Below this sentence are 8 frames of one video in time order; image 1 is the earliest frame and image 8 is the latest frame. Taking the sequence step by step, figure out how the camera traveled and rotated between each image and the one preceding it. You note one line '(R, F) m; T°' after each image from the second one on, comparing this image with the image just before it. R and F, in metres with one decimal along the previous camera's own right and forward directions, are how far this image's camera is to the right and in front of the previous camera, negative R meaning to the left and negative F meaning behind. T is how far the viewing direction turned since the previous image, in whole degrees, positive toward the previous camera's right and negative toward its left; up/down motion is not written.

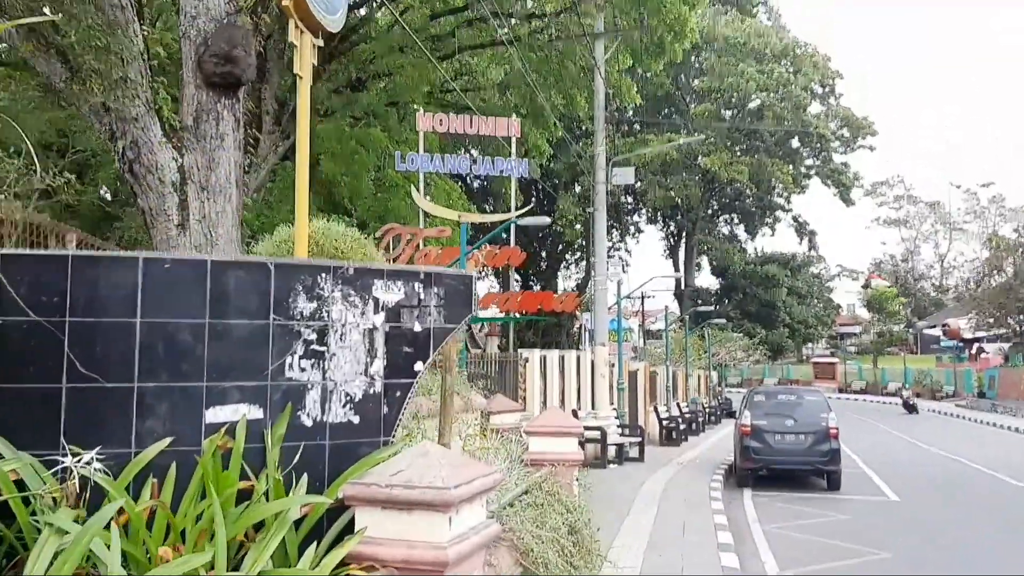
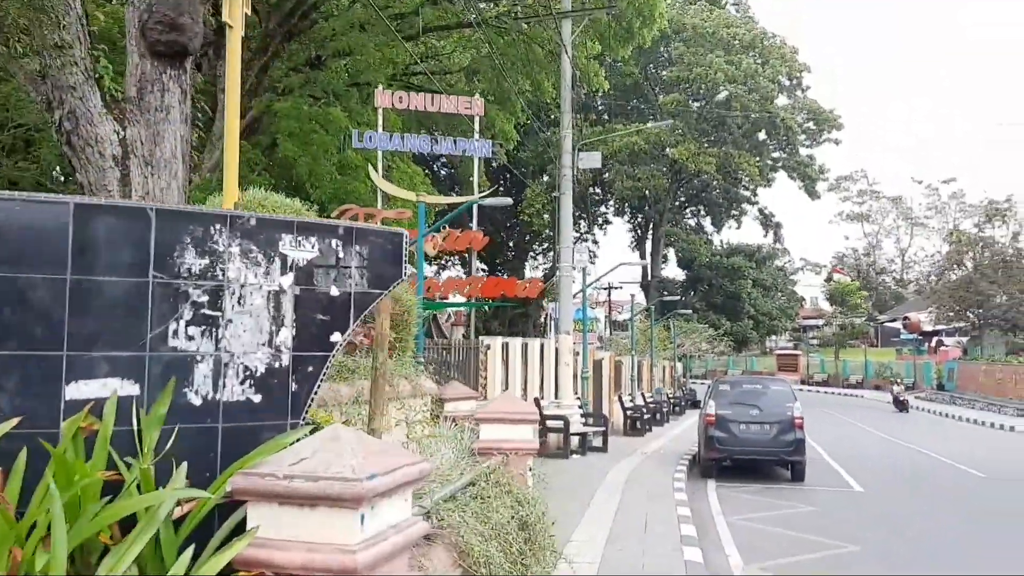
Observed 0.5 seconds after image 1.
(+0.1, +0.4) m; +2°
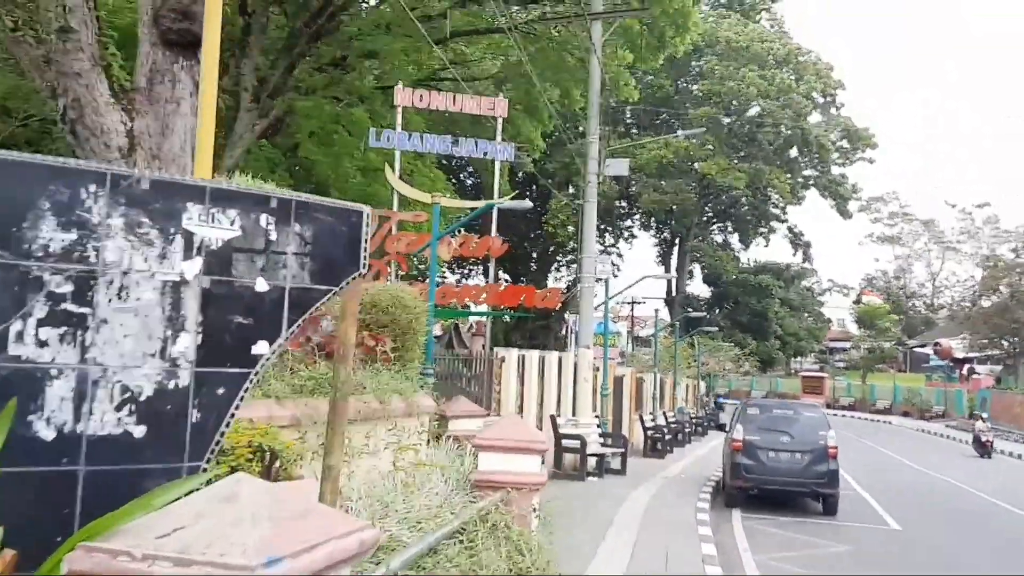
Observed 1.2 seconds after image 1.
(+0.1, +0.7) m; -2°
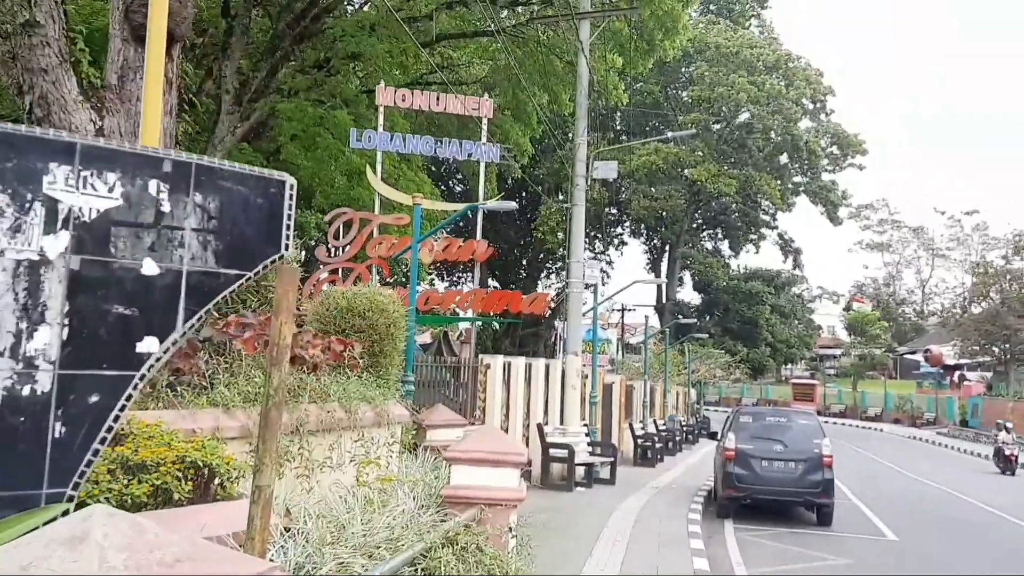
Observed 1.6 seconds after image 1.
(+0.1, +0.4) m; +1°
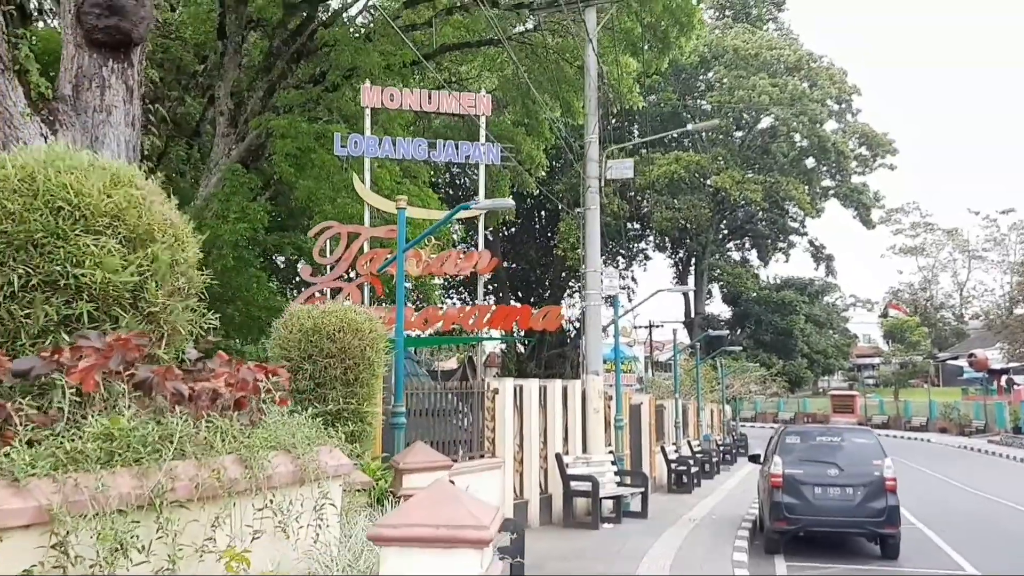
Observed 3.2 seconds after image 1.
(+0.2, +1.3) m; -2°
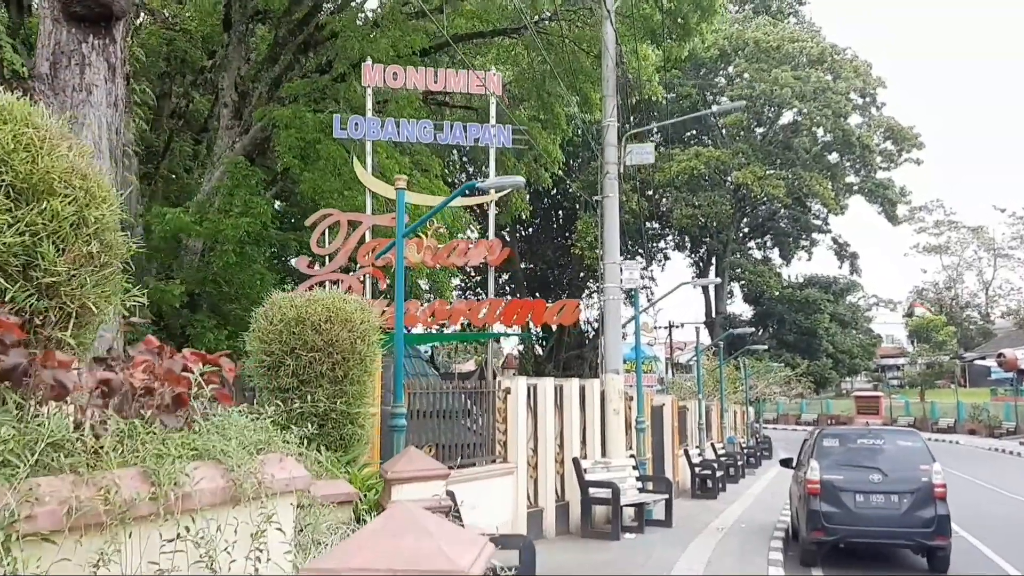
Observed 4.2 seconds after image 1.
(+0.1, +0.8) m; -1°
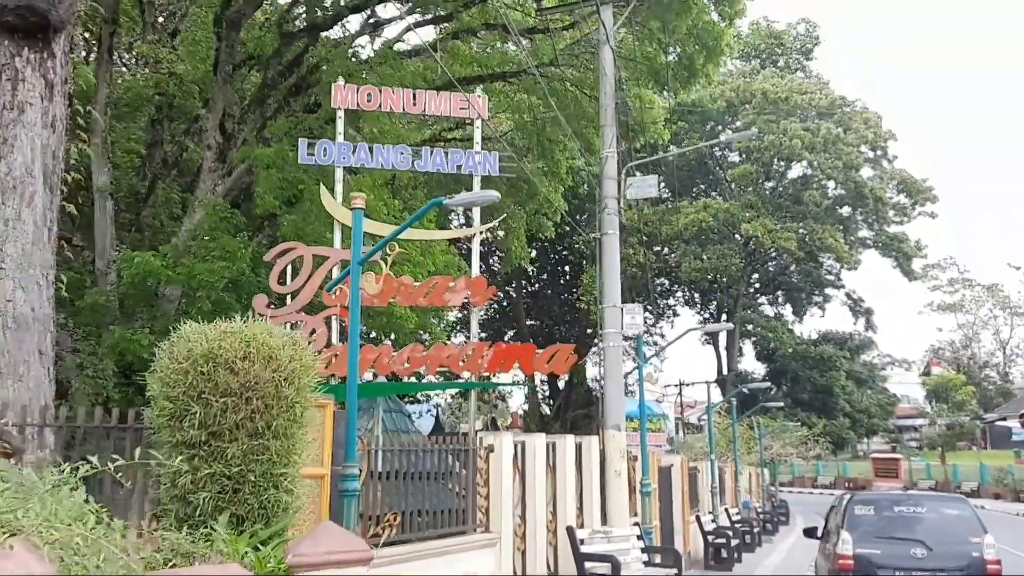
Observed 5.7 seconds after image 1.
(+0.3, +1.2) m; -1°
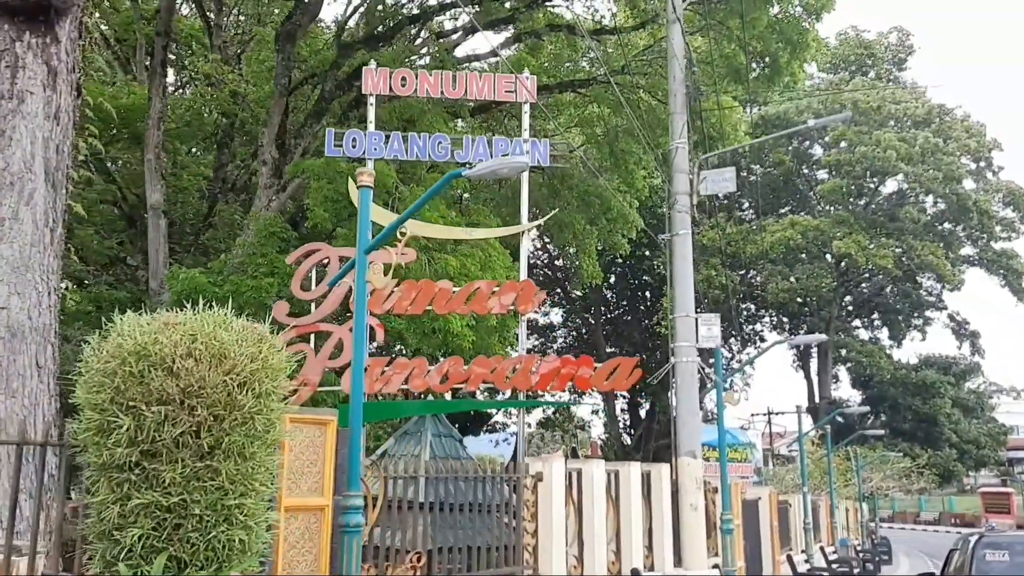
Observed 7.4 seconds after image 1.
(+0.3, +1.2) m; -5°
